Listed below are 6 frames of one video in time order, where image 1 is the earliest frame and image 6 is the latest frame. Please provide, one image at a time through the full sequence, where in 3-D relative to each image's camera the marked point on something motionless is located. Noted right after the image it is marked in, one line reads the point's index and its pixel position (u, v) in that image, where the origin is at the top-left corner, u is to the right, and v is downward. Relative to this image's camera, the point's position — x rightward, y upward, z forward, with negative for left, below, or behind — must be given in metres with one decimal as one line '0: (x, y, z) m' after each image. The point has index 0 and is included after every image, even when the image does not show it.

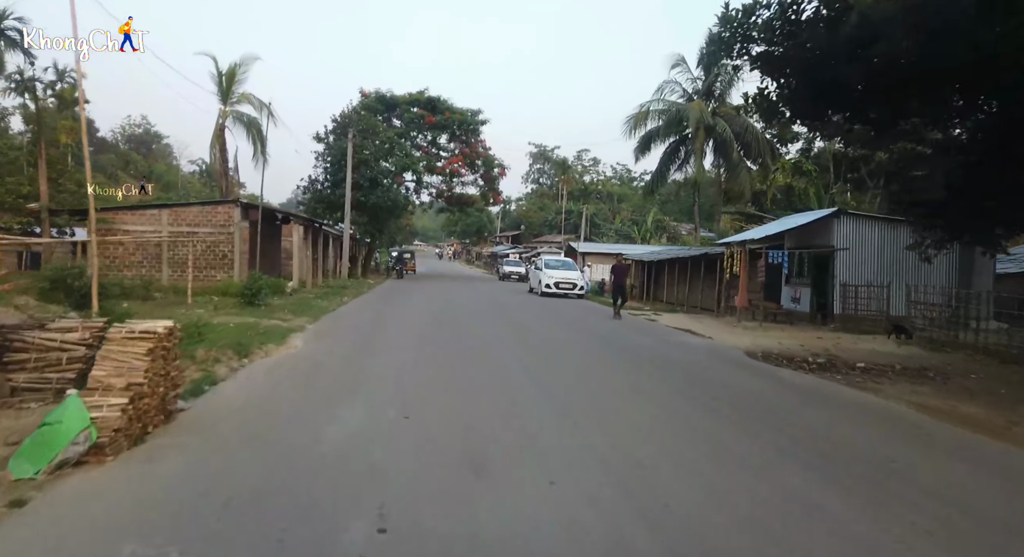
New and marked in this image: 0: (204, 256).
0: (-9.6, +0.7, +18.5) m
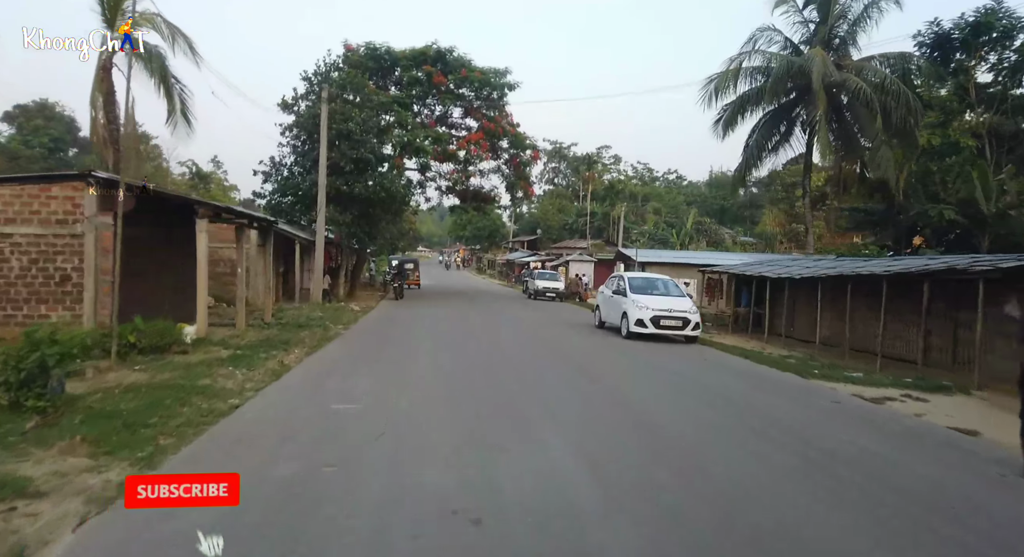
0: (-8.2, 0.0, +10.2) m
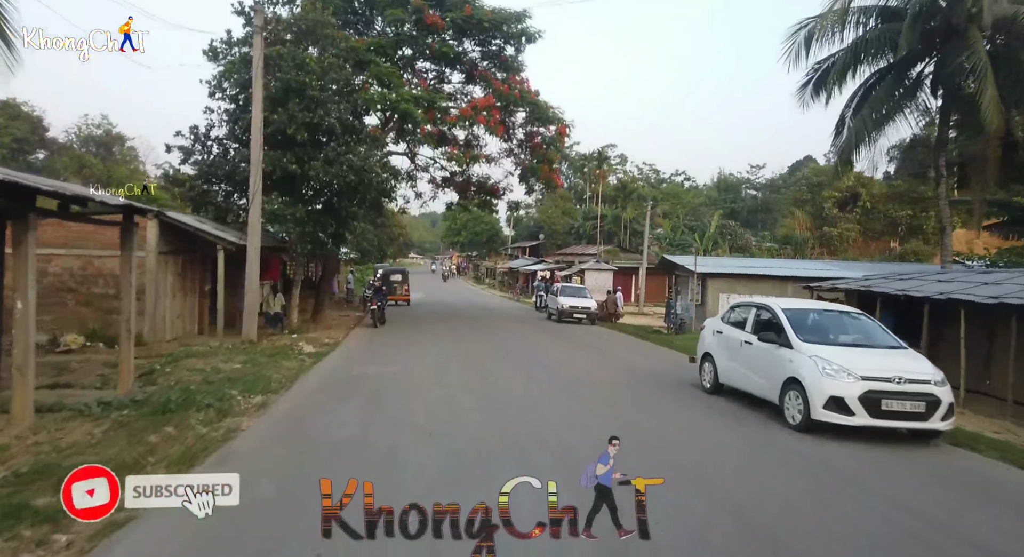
0: (-7.4, -0.4, +3.8) m
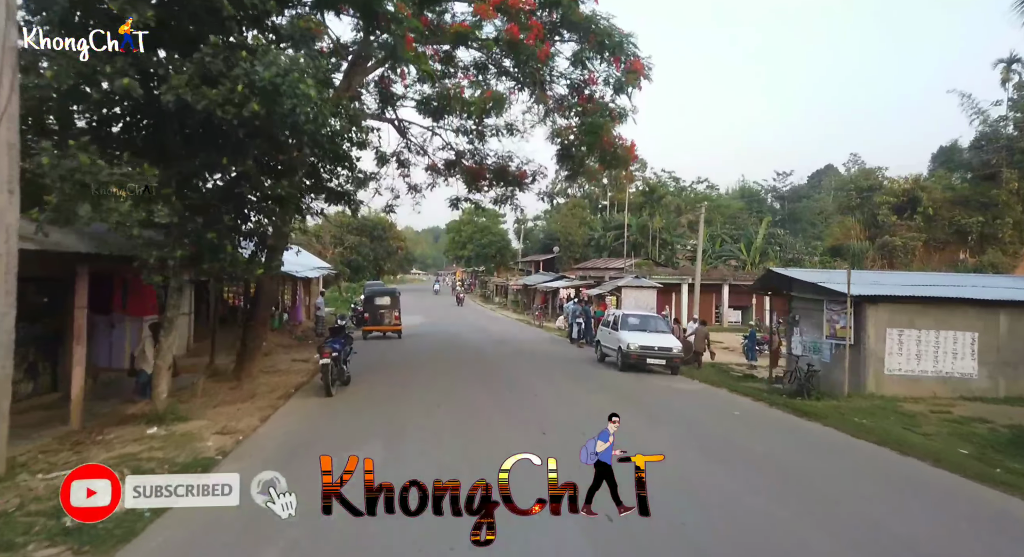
0: (-6.6, -0.6, -3.4) m
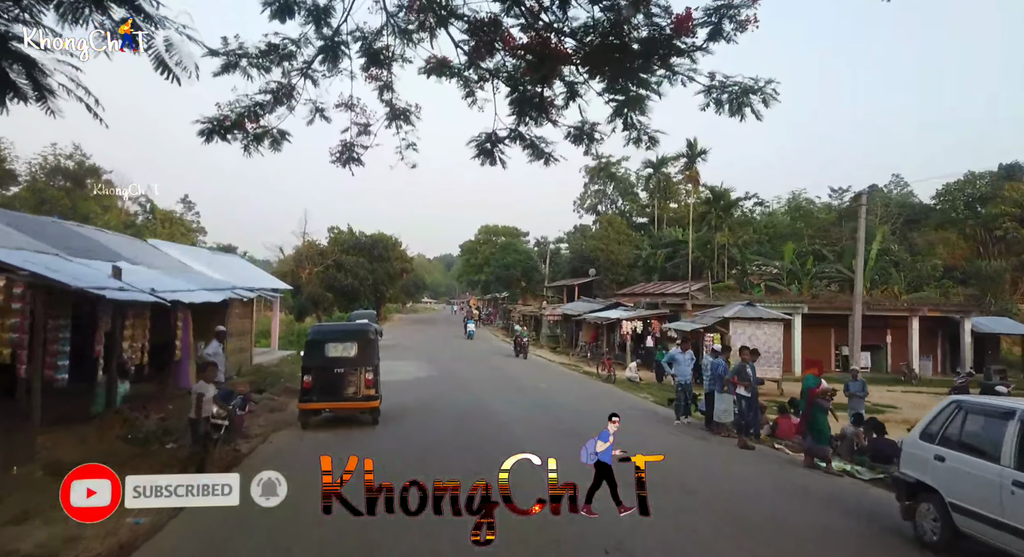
0: (-5.6, +0.1, -13.7) m
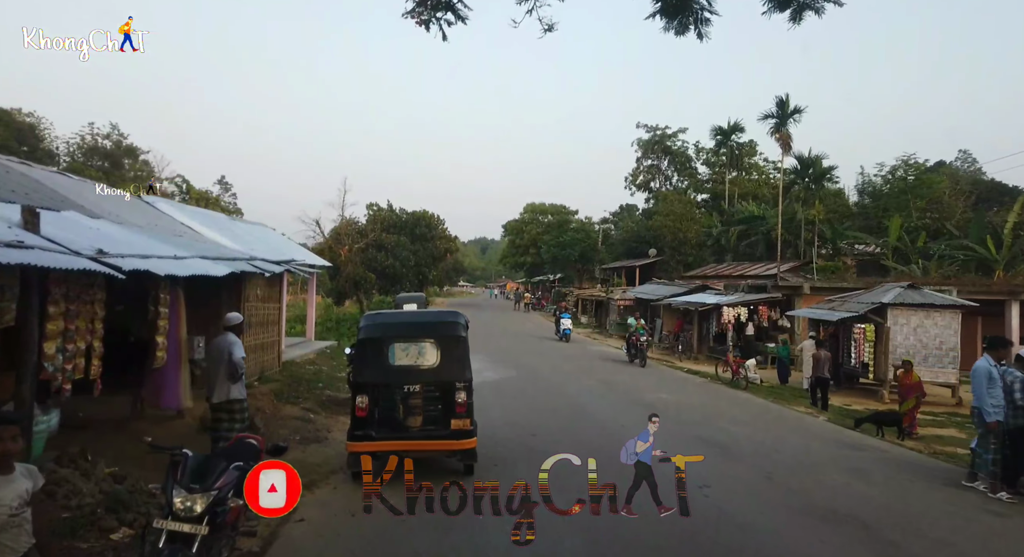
0: (-5.0, -0.1, -17.7) m
